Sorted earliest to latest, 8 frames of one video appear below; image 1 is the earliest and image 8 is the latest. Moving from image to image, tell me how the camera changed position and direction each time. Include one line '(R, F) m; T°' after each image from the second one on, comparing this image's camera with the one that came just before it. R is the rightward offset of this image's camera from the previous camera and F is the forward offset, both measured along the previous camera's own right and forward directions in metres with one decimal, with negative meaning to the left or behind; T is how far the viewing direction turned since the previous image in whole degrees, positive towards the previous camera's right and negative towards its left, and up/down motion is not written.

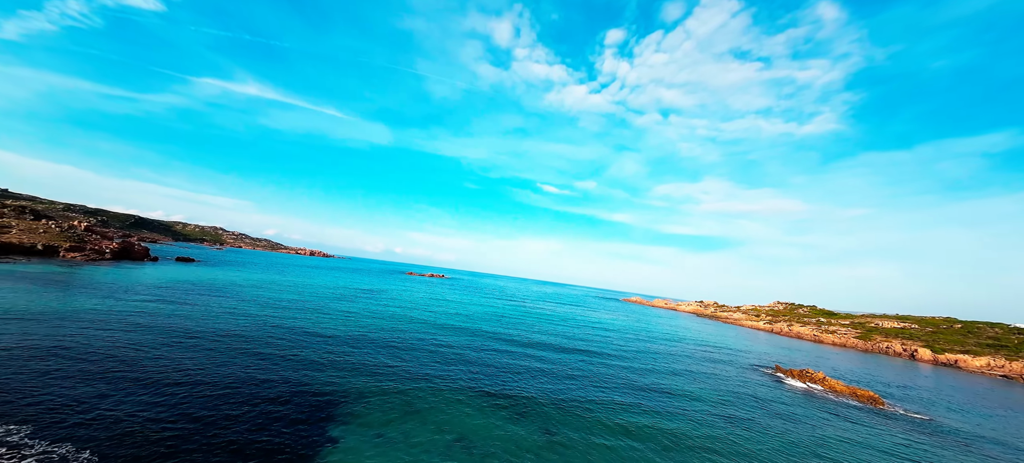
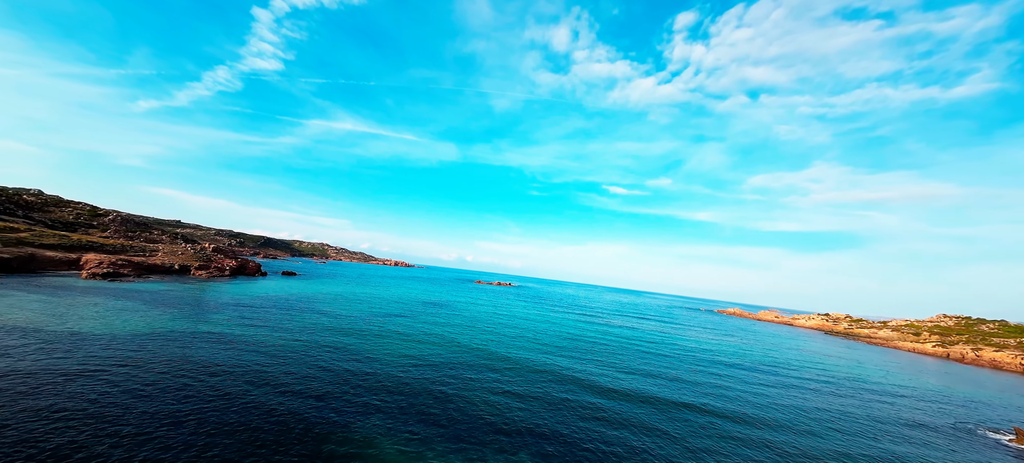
(-0.8, +9.0) m; -12°
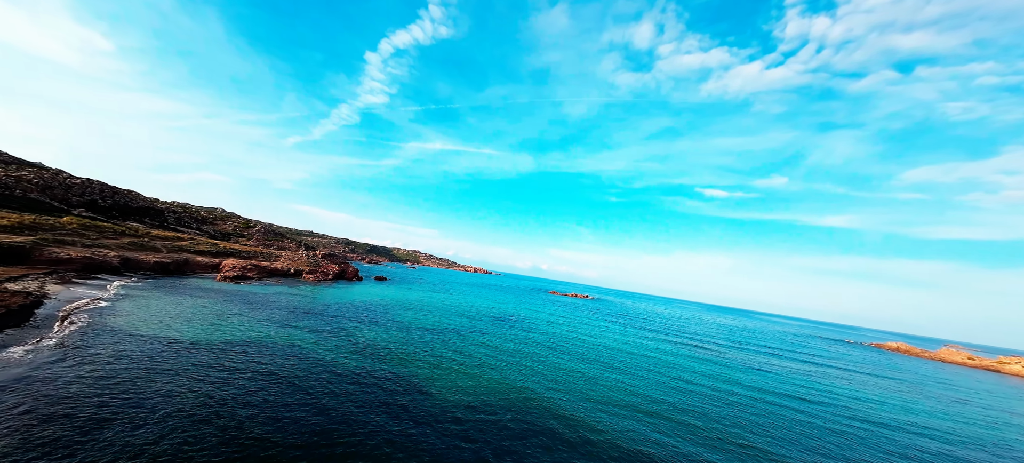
(-0.7, +7.4) m; -14°
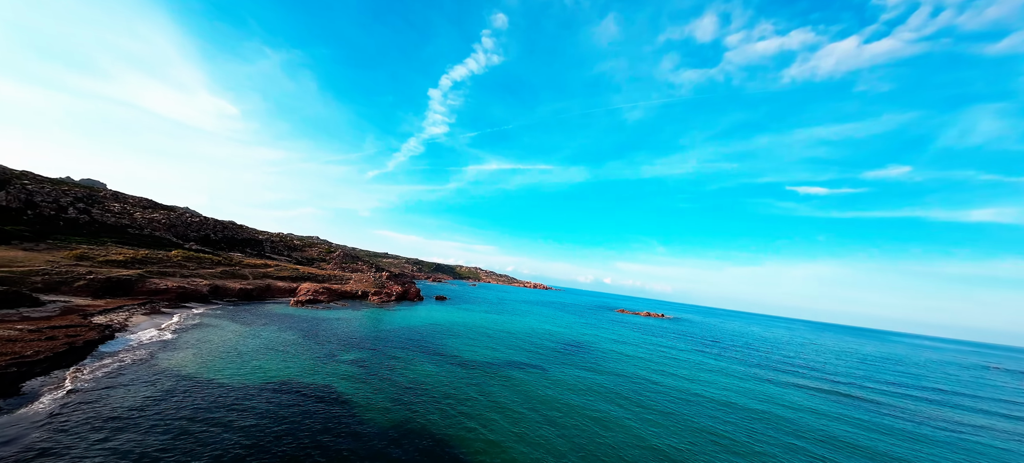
(-0.4, +6.3) m; -10°
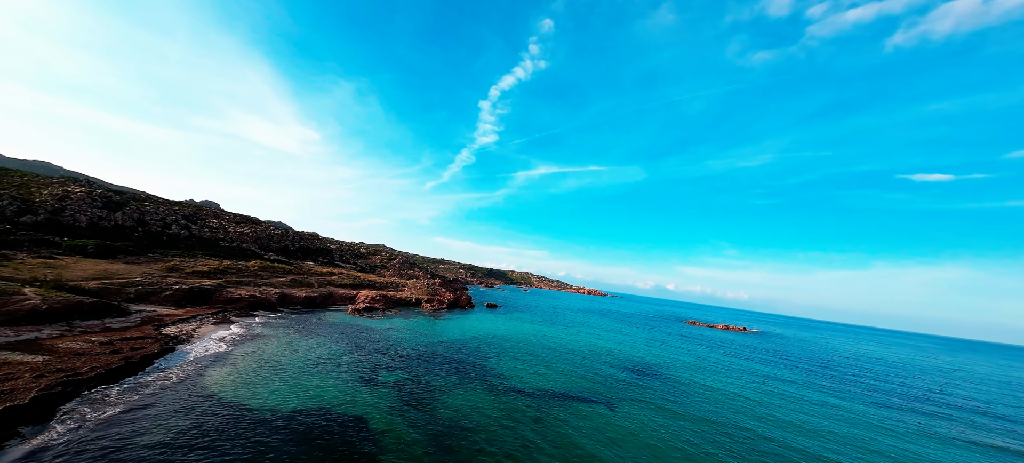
(-0.3, +5.0) m; -9°
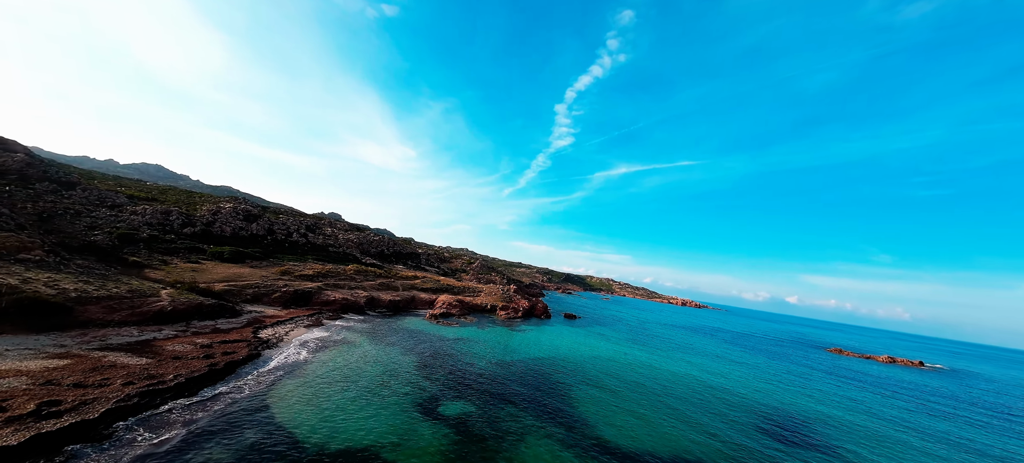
(-0.3, +5.9) m; -14°
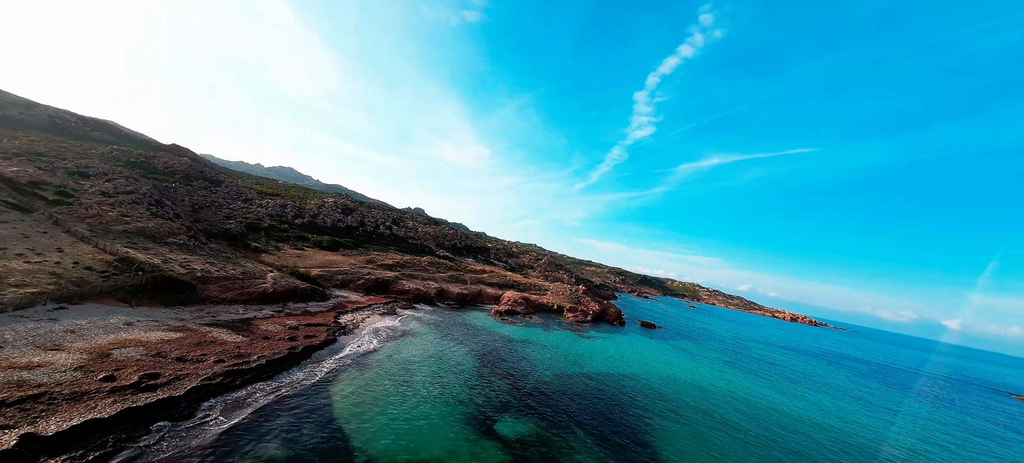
(+0.1, +3.4) m; -13°
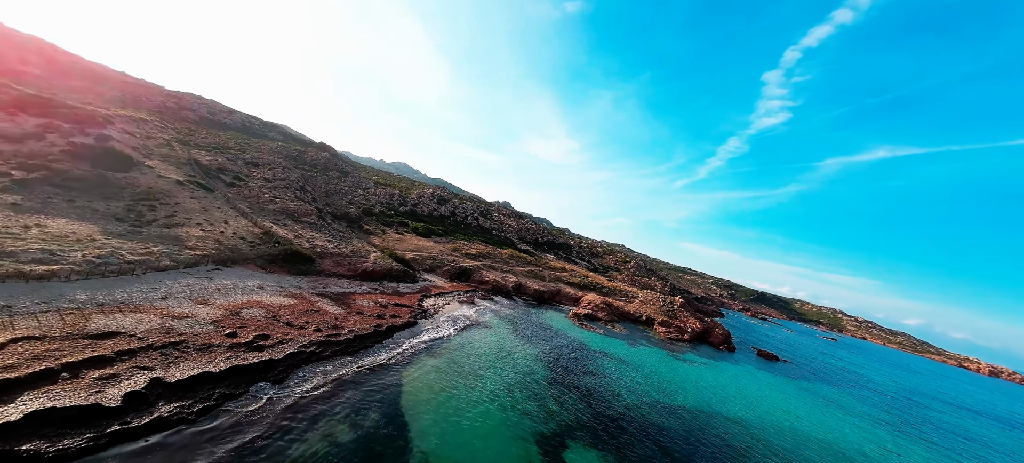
(+0.2, +2.5) m; -16°
